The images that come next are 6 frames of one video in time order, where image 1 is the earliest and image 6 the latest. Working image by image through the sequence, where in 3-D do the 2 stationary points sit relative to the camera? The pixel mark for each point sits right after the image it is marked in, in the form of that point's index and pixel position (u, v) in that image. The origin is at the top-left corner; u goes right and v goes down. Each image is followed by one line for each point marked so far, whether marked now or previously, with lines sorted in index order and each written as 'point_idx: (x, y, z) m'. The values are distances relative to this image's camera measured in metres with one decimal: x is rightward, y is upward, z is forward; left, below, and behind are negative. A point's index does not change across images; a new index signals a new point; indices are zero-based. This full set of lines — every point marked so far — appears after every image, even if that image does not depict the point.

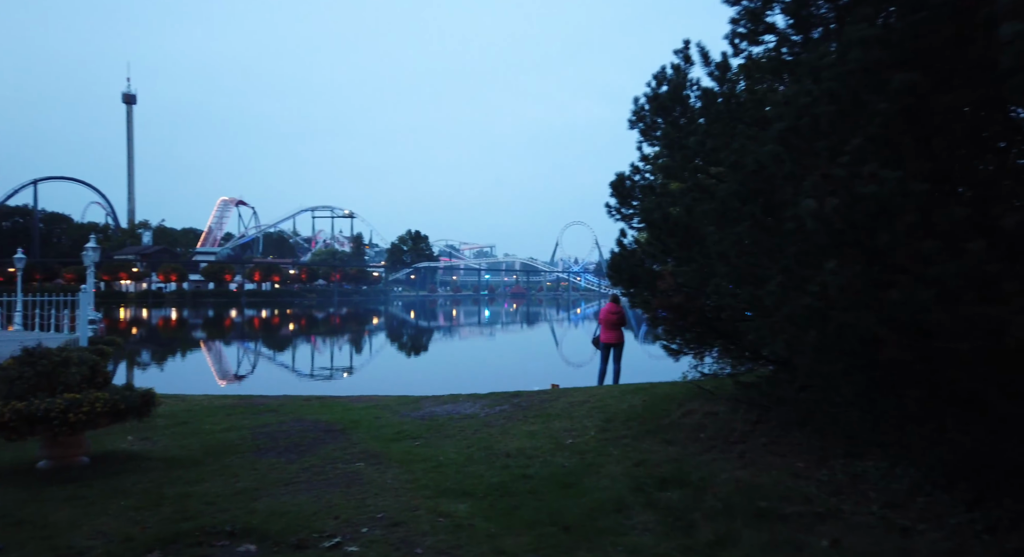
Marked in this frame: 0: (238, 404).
0: (-5.0, -2.2, +12.6) m
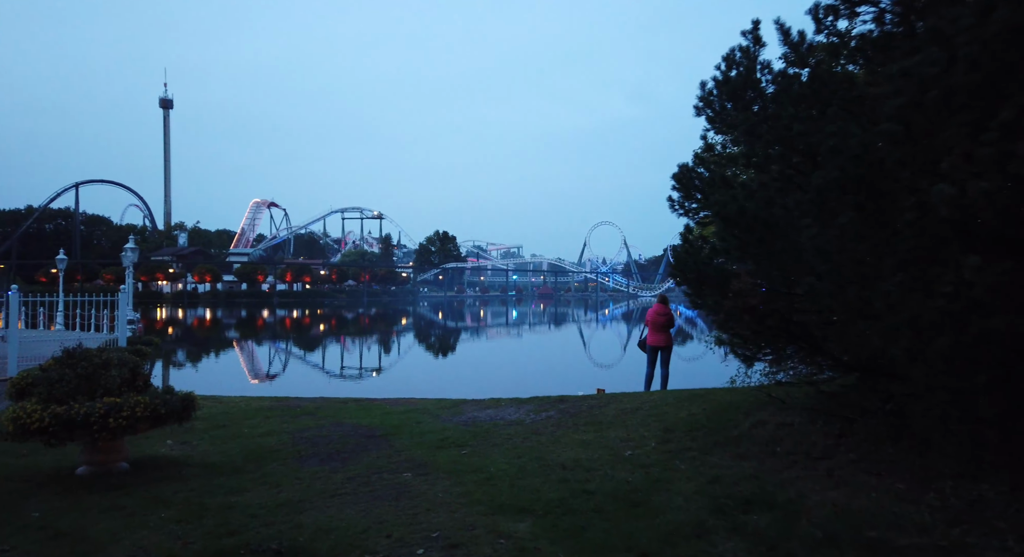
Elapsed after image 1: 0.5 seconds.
0: (-4.3, -2.2, +12.4) m
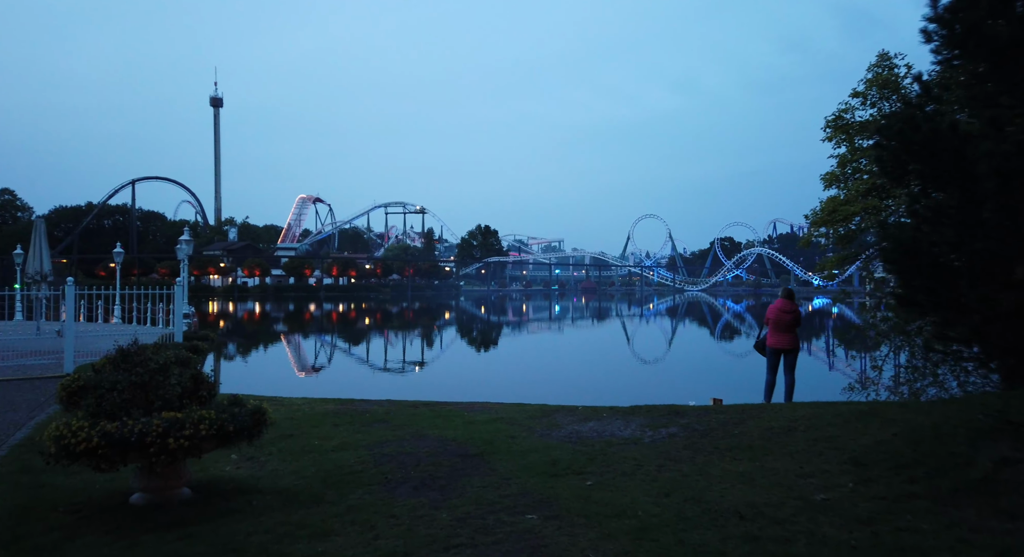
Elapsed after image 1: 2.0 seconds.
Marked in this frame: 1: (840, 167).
0: (-2.8, -2.1, +11.4) m
1: (+4.5, +1.5, +9.7) m
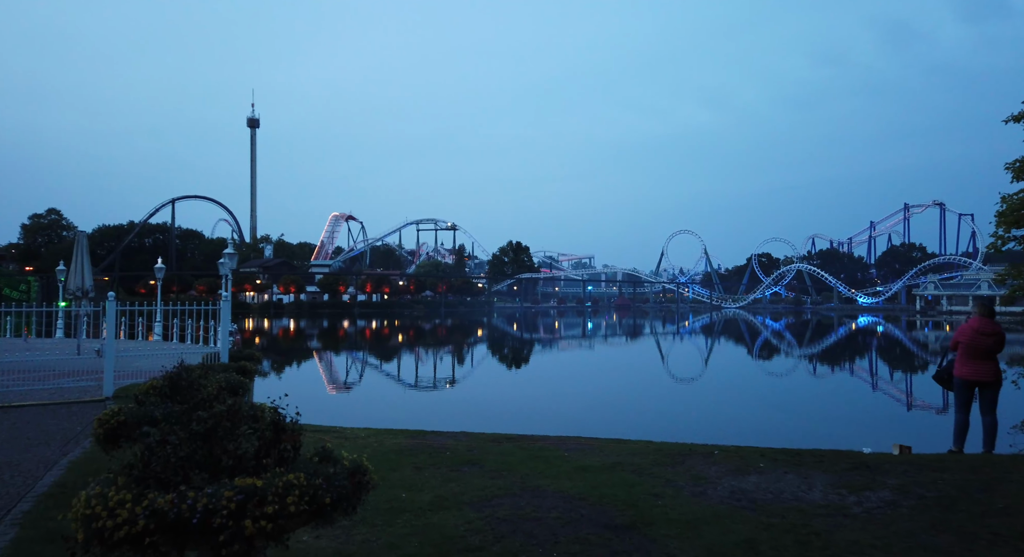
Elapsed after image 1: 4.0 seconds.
0: (-1.4, -2.3, +9.7) m
1: (+5.9, +1.4, +7.8) m
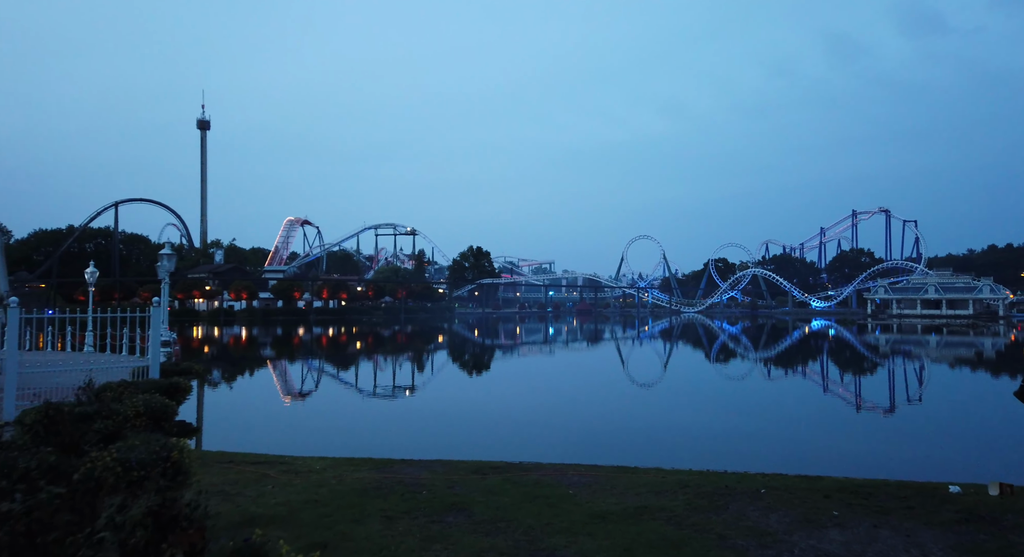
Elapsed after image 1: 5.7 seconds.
0: (-1.5, -2.3, +8.0) m
1: (+5.8, +1.4, +6.5) m
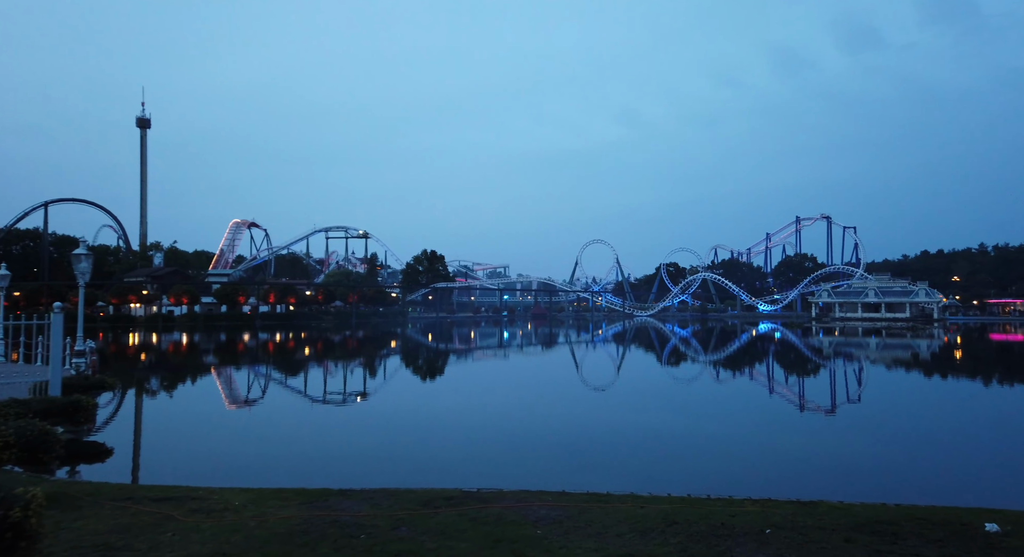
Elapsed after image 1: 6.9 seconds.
0: (-2.0, -2.3, +6.6) m
1: (+5.5, +1.4, +5.7) m
